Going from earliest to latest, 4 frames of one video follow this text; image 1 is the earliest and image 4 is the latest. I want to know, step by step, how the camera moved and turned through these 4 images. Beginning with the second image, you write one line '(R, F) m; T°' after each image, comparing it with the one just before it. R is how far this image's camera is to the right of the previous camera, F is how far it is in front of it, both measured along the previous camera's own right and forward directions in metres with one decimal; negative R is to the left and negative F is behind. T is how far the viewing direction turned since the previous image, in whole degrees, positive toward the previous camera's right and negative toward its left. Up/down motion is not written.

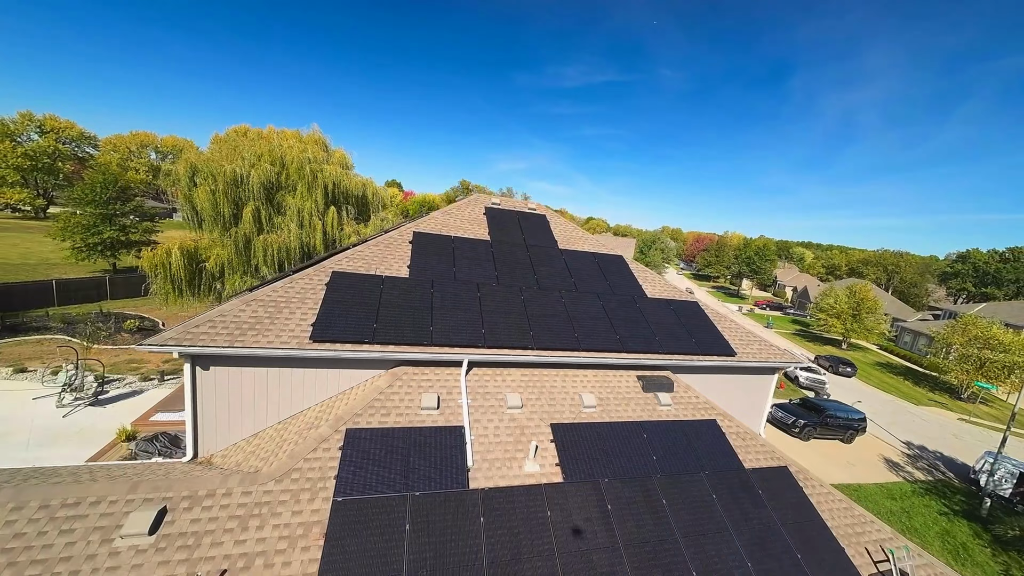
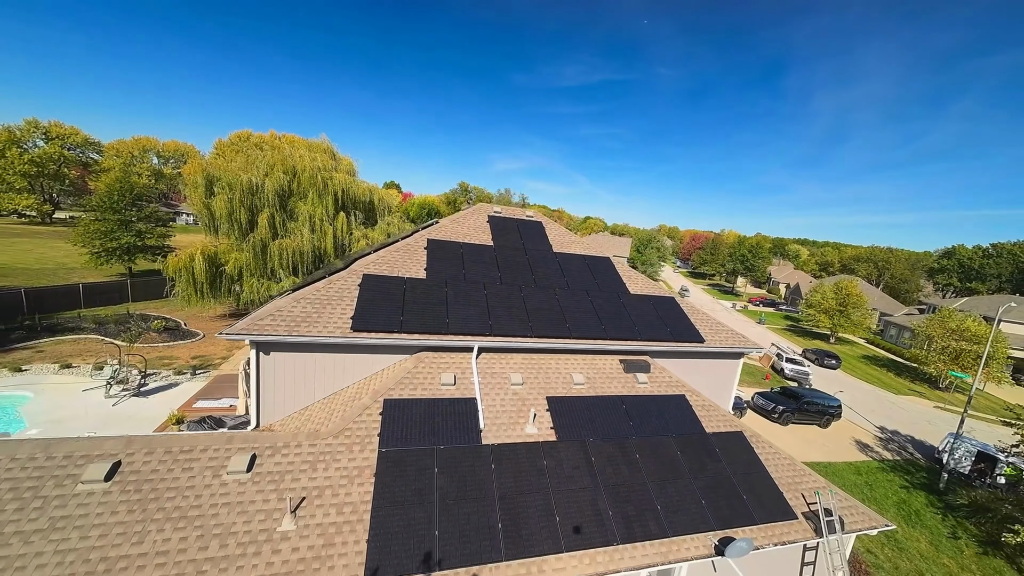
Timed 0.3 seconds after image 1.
(0.0, -1.1) m; 0°
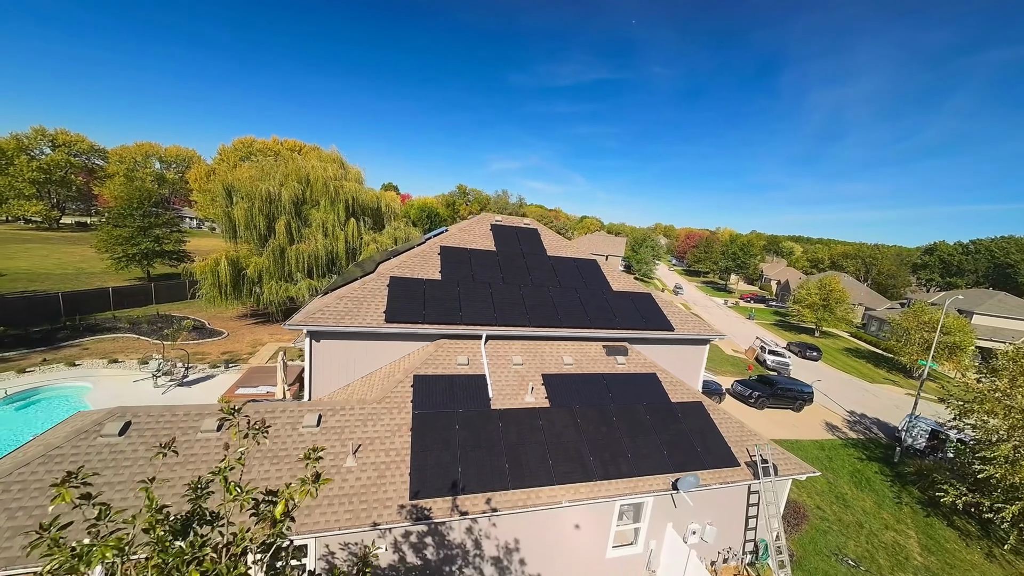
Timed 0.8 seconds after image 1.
(0.0, -1.4) m; 0°
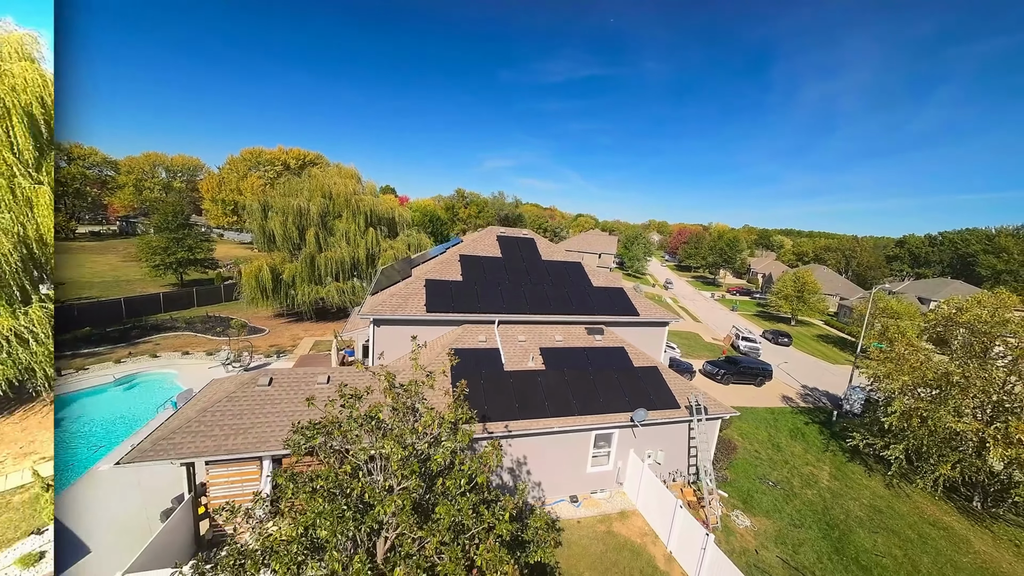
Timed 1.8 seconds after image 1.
(-0.1, -2.7) m; 0°
